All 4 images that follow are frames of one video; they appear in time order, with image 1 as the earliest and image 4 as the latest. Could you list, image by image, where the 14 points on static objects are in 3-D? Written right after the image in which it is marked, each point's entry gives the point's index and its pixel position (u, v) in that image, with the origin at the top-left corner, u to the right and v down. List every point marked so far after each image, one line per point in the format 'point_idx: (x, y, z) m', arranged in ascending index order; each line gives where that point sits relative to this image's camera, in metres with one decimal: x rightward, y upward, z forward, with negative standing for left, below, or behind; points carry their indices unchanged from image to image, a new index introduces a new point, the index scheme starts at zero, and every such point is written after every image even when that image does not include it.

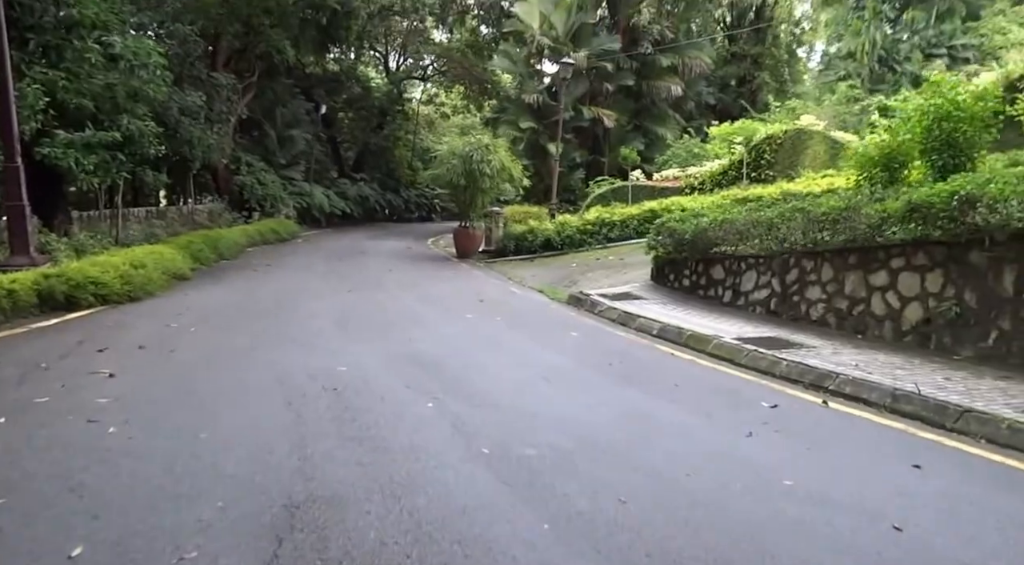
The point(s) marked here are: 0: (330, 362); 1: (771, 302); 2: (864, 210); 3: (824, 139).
0: (-1.4, -0.6, +6.8) m
1: (+2.9, -0.2, +10.0) m
2: (+3.4, +0.7, +8.4) m
3: (+6.7, +3.1, +19.2) m
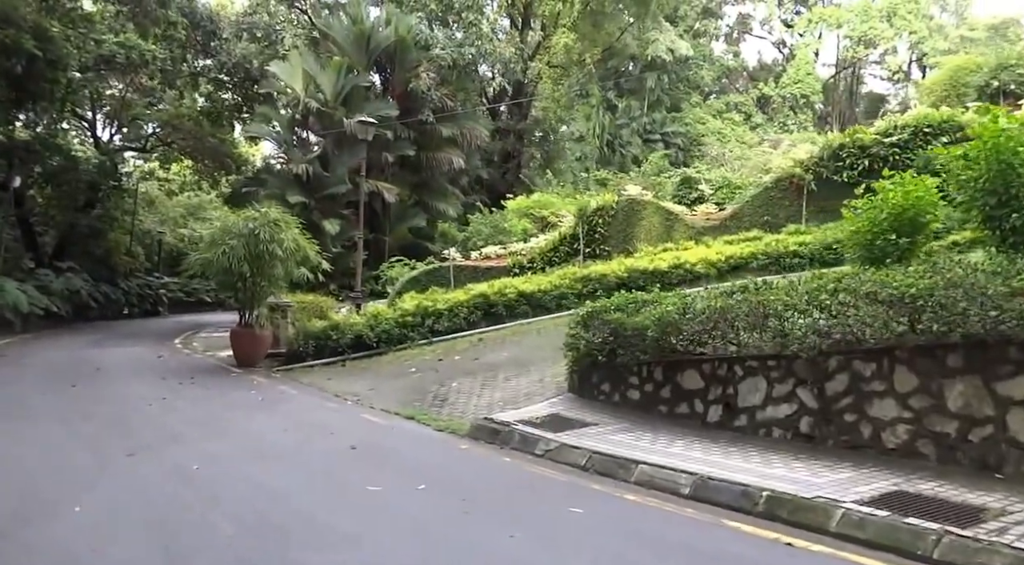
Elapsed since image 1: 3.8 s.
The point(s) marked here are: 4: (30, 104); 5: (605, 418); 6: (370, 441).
0: (-0.8, -1.4, +2.8) m
1: (+2.3, -1.1, +7.2) m
2: (+3.1, -0.1, +5.9) m
3: (+2.9, +1.4, +17.4) m
4: (-10.5, +4.0, +20.0) m
5: (+0.9, -1.3, +8.3) m
6: (-1.3, -1.5, +8.2) m
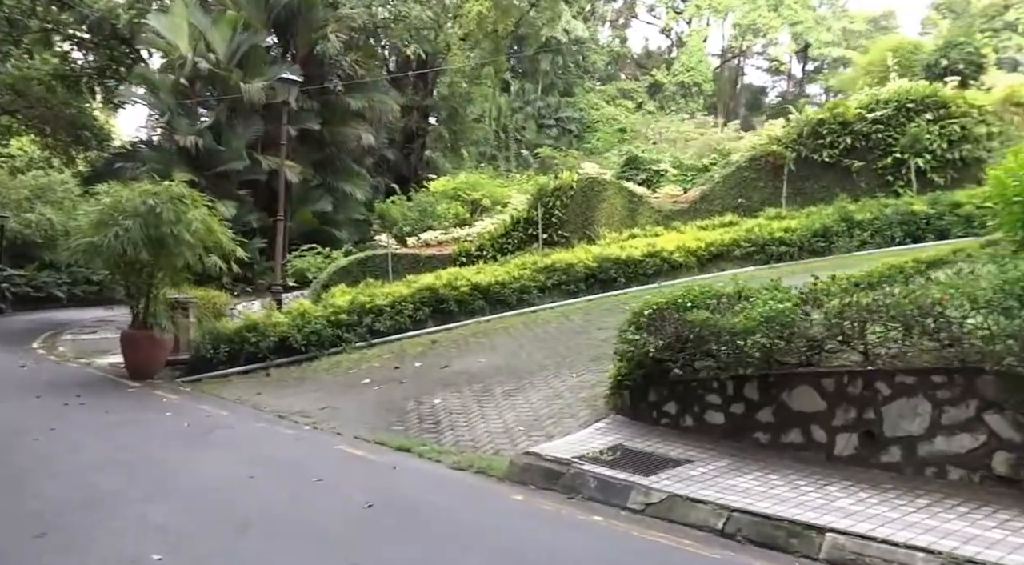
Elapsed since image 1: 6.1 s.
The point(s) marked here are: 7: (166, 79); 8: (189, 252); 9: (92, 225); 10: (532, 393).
0: (+0.4, -1.3, +0.6) m
1: (+2.9, -1.1, +5.3) m
2: (+3.9, 0.0, +4.2) m
3: (+1.9, +1.6, +15.5) m
4: (-11.8, +4.2, +15.9) m
5: (+1.3, -1.2, +6.2) m
6: (-0.9, -1.4, +5.7) m
7: (-7.8, +4.5, +19.9) m
8: (-4.6, +0.4, +12.4) m
9: (-5.7, +0.8, +12.0) m
10: (+0.1, -1.1, +8.6) m
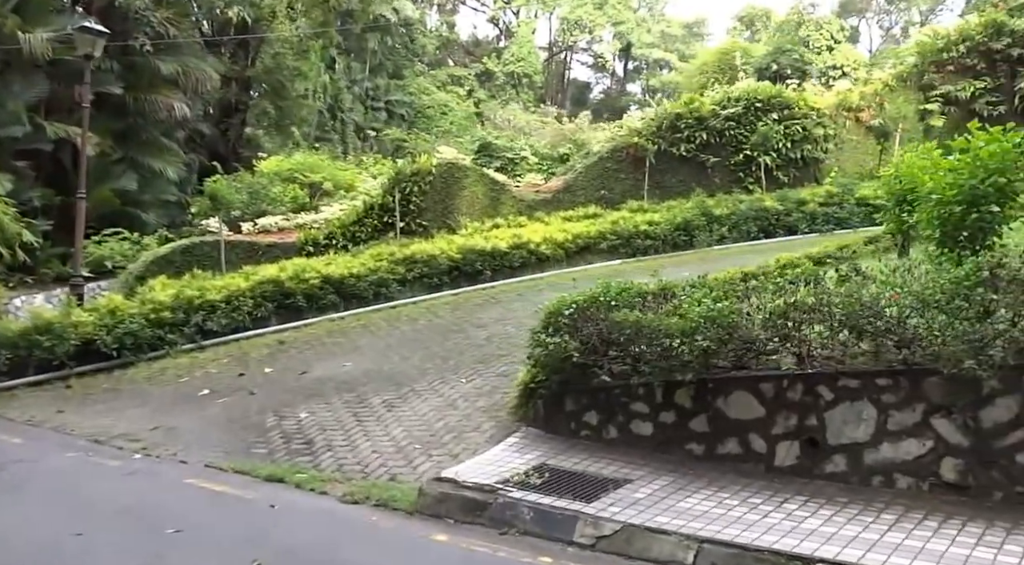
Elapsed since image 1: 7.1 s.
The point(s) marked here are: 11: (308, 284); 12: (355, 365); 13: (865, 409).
0: (+1.1, -1.4, -0.1) m
1: (+2.5, -1.1, +5.0) m
2: (+3.7, 0.0, +4.1) m
3: (-0.6, +1.7, +14.8) m
4: (-14.0, +4.3, +12.4) m
5: (+0.7, -1.2, +5.6) m
6: (-1.3, -1.4, +4.7) m
7: (-10.9, +4.6, +17.0) m
8: (-6.3, +0.5, +10.4) m
9: (-7.3, +0.9, +9.8) m
10: (-0.9, -1.0, +7.7) m
11: (-2.7, 0.0, +12.0) m
12: (-1.7, -0.9, +9.3) m
13: (+2.1, -0.8, +5.3) m
